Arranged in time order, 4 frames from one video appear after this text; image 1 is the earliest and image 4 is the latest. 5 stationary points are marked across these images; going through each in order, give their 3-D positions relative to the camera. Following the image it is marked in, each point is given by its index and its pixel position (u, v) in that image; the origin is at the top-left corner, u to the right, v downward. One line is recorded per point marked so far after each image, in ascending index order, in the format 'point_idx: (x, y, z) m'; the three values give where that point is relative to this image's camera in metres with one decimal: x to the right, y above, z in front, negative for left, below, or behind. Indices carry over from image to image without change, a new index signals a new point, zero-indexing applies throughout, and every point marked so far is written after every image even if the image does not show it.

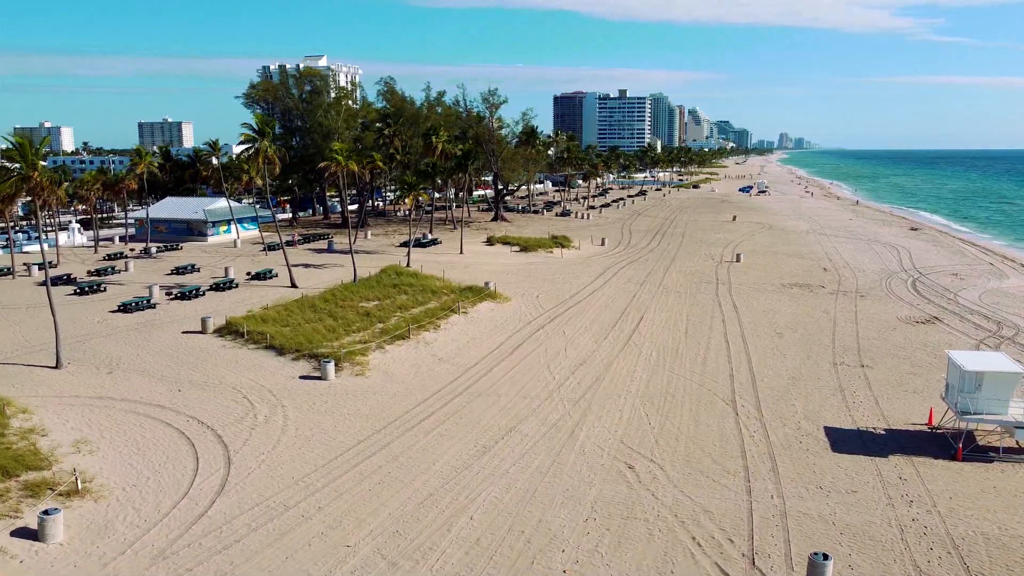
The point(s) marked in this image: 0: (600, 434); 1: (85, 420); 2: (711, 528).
0: (+2.1, -3.5, +19.3) m
1: (-10.0, -3.1, +18.9) m
2: (+3.6, -4.4, +14.7) m
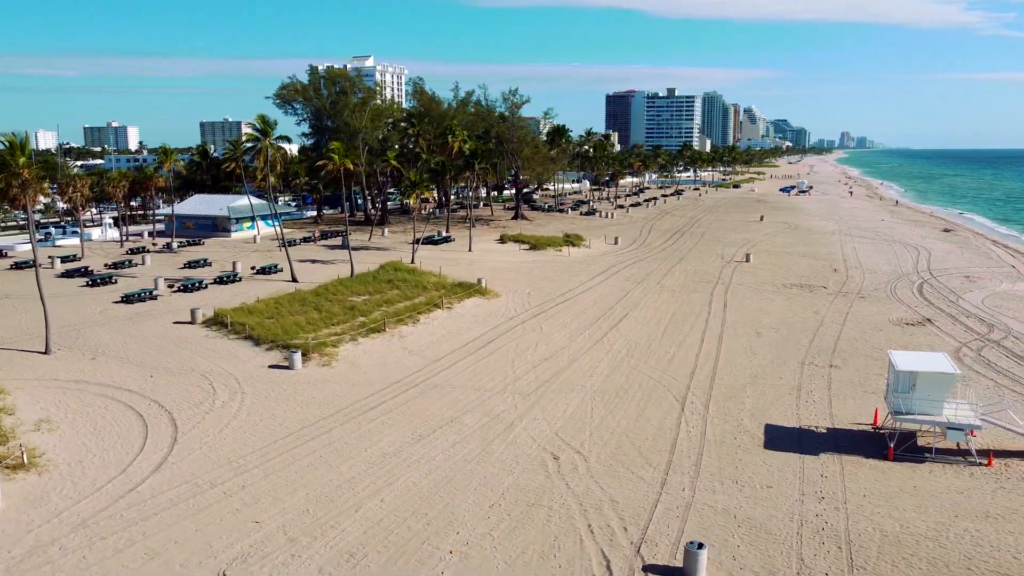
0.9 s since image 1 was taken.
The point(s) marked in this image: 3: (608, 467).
0: (+0.6, -3.4, +19.8) m
1: (-11.5, -2.8, +20.2) m
2: (+1.9, -4.3, +15.1) m
3: (+2.1, -3.9, +17.5) m
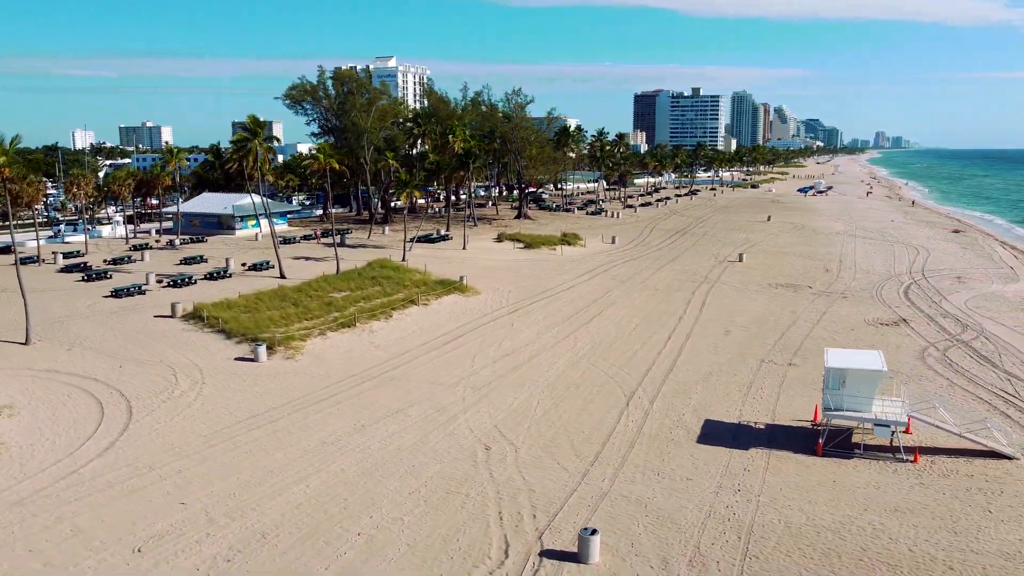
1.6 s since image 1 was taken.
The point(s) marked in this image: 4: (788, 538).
0: (-0.8, -3.3, +20.4) m
1: (-12.9, -2.6, +21.2) m
2: (+0.2, -4.2, +15.7) m
3: (+0.6, -3.8, +18.0) m
4: (+5.0, -4.5, +14.6) m
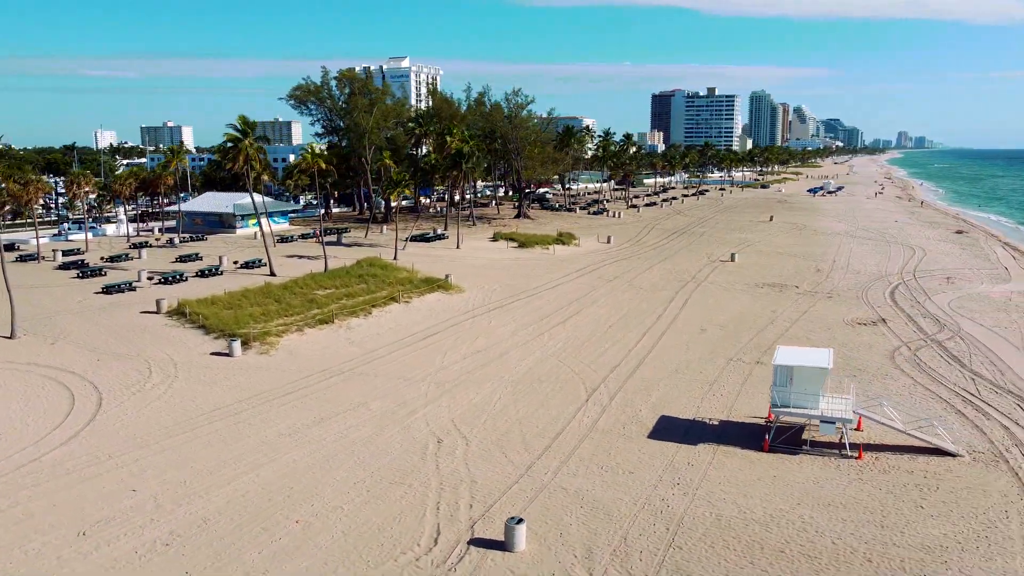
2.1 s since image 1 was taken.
0: (-1.9, -3.2, +20.9) m
1: (-14.0, -2.5, +22.0) m
2: (-1.0, -4.1, +16.1) m
3: (-0.6, -3.7, +18.5) m
4: (+3.8, -4.5, +14.9) m
